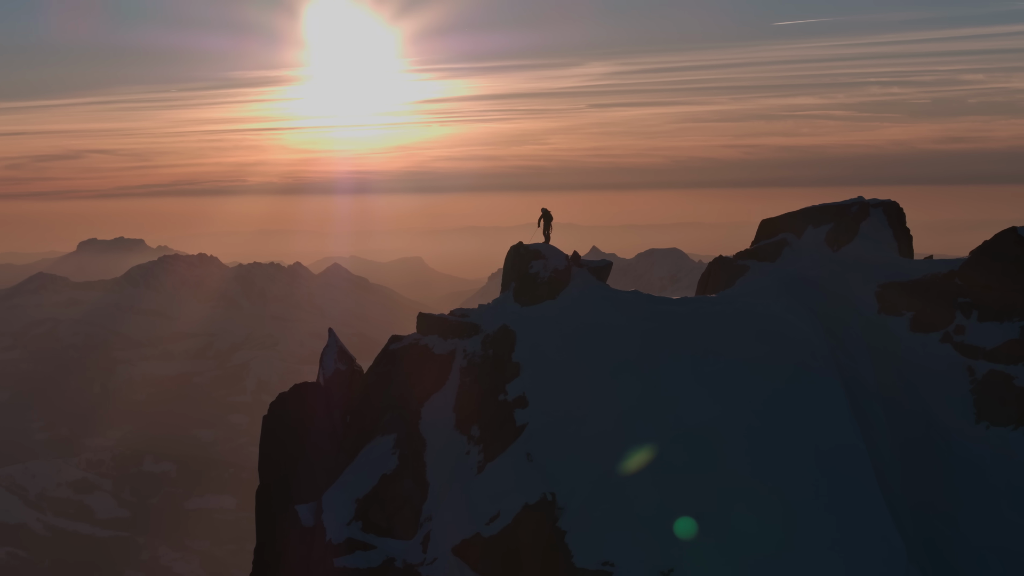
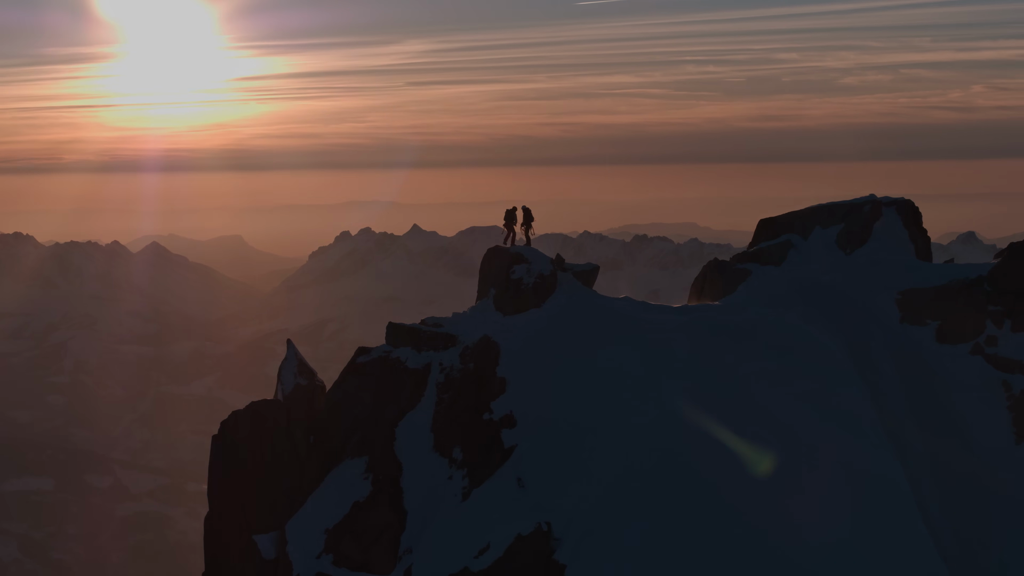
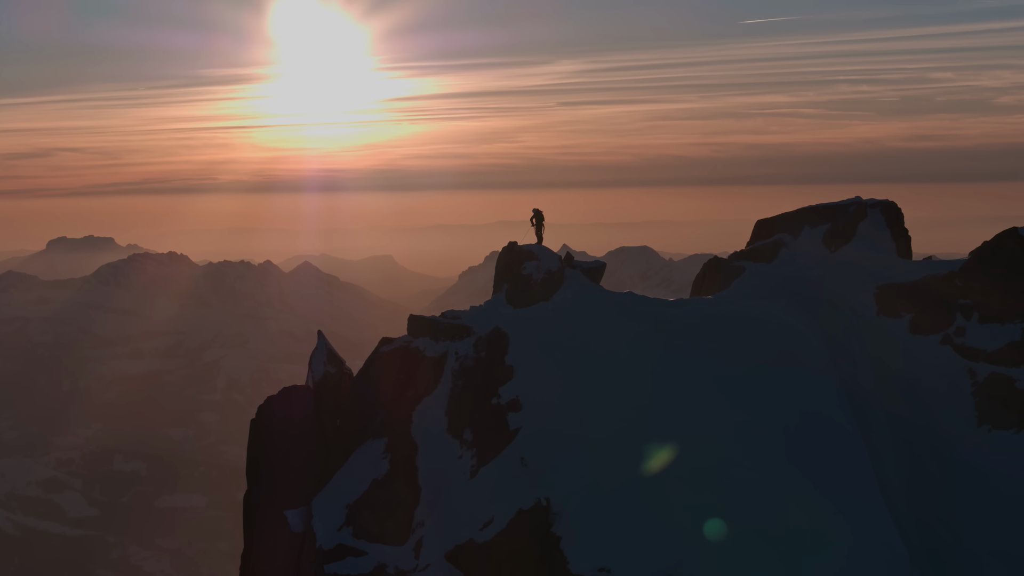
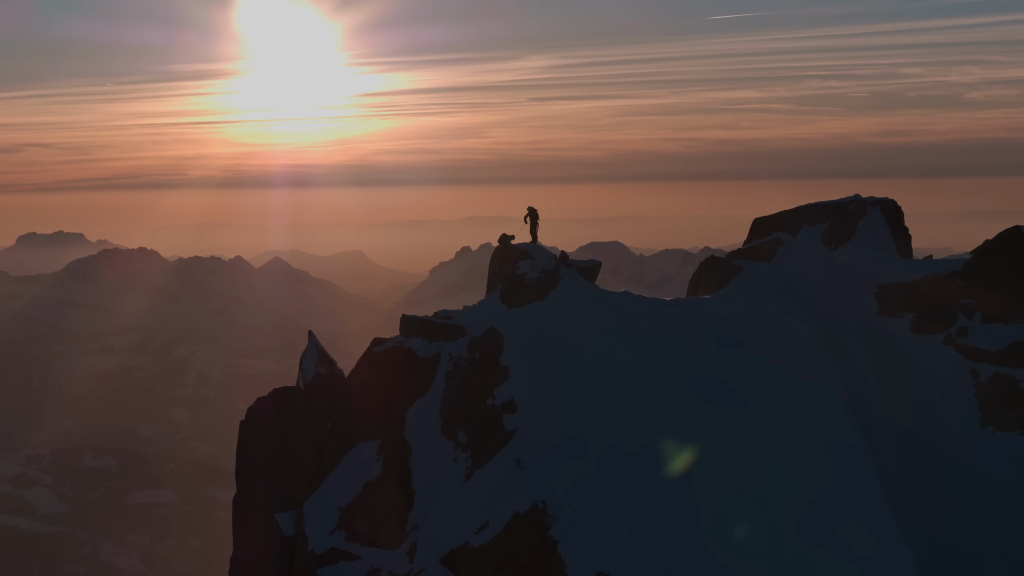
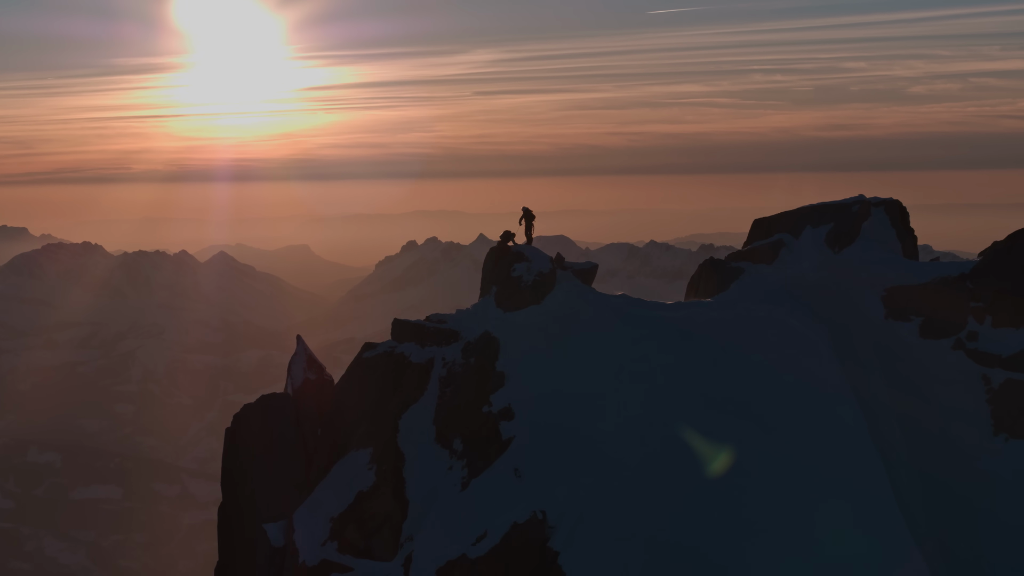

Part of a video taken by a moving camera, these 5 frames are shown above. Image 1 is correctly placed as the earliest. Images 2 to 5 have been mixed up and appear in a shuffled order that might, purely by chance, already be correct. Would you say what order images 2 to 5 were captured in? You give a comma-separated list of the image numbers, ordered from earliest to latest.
3, 4, 5, 2
